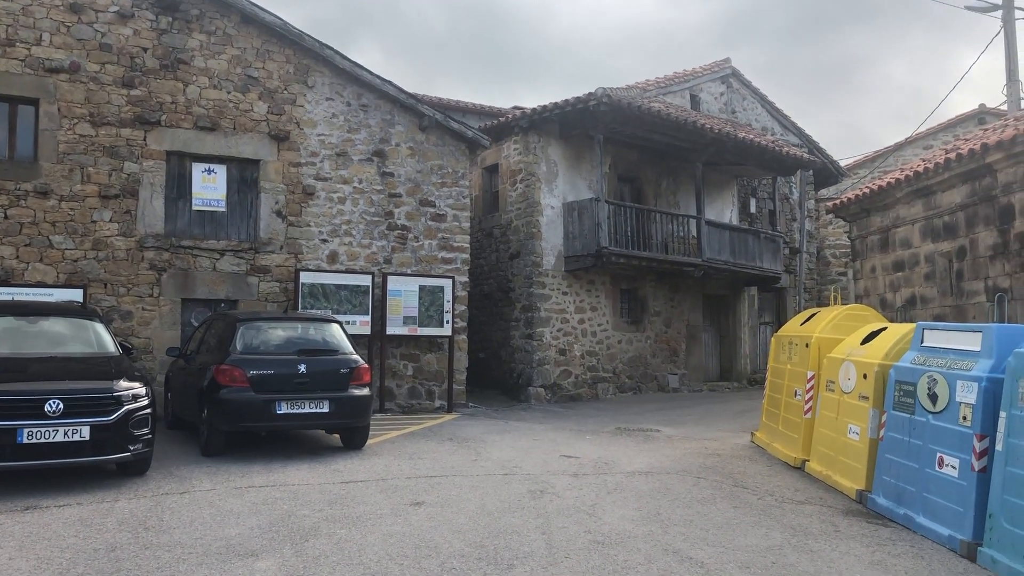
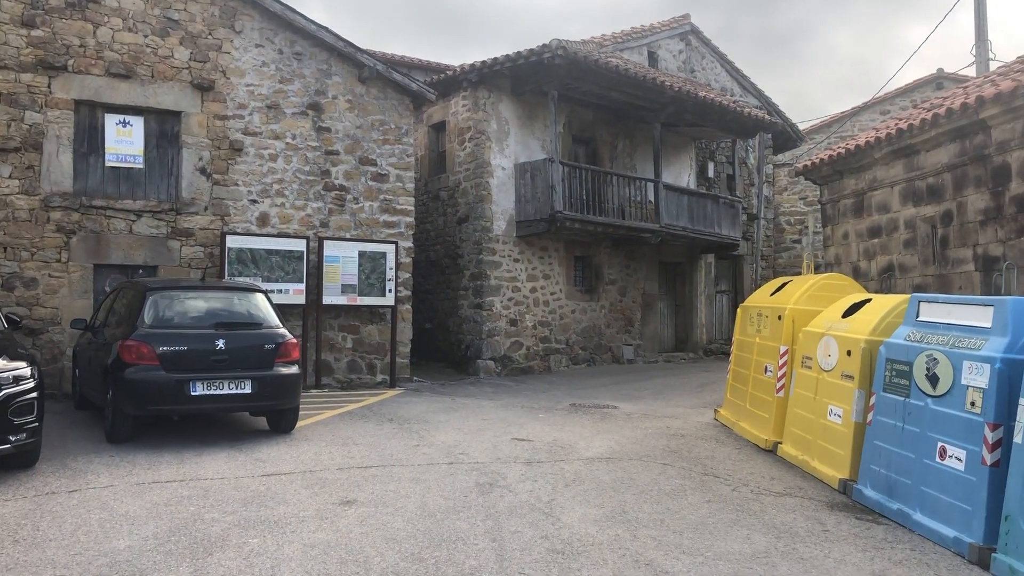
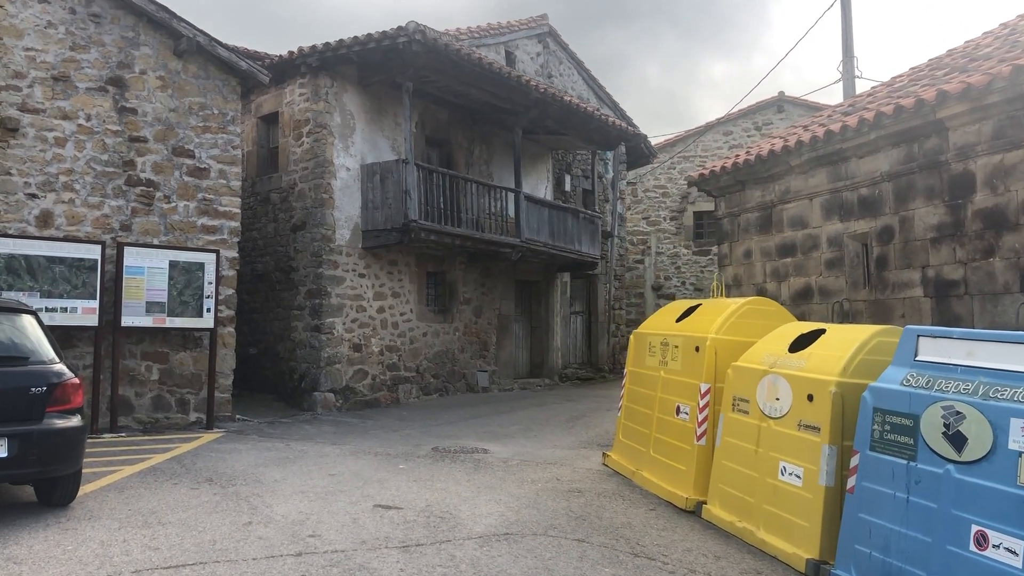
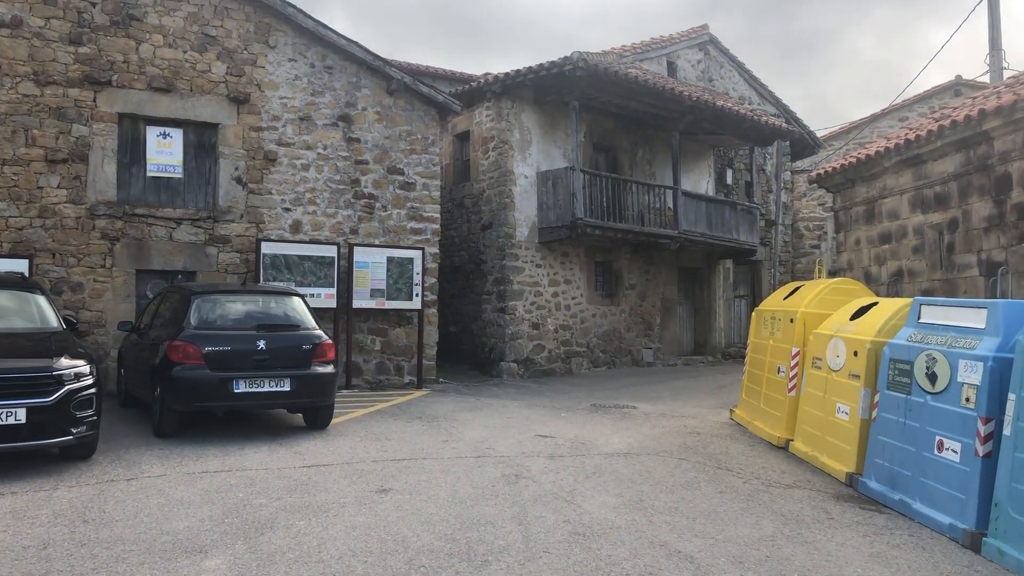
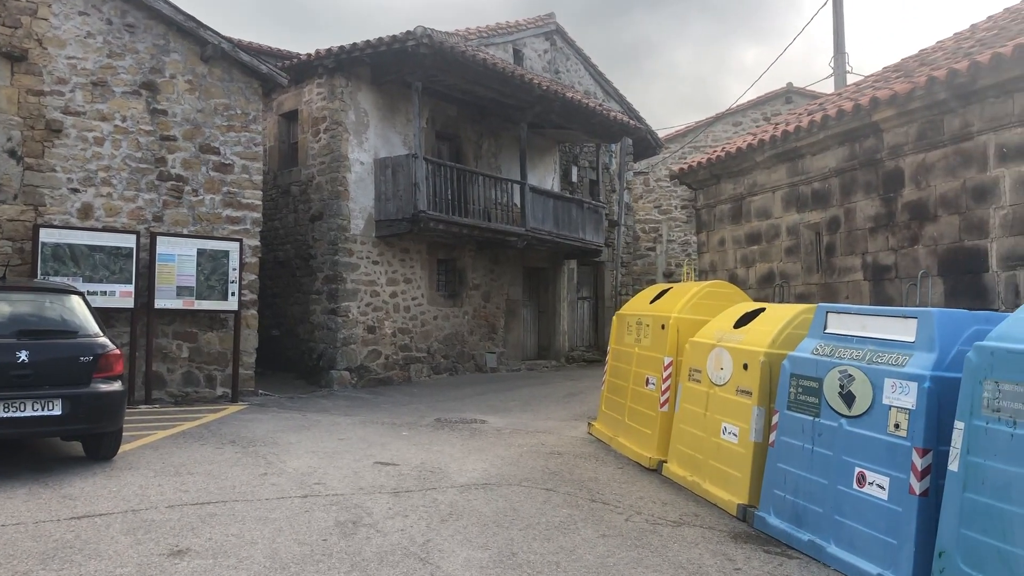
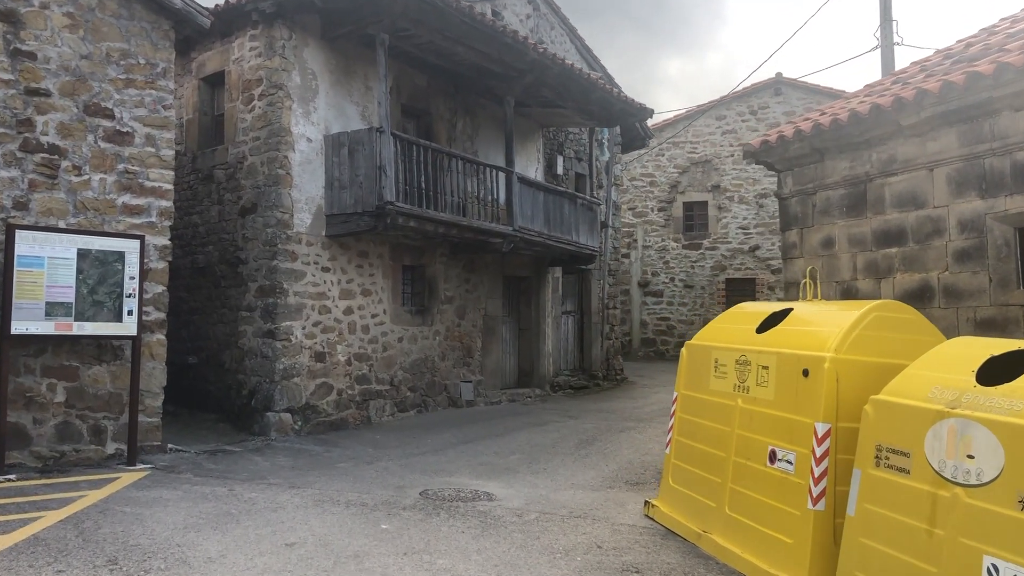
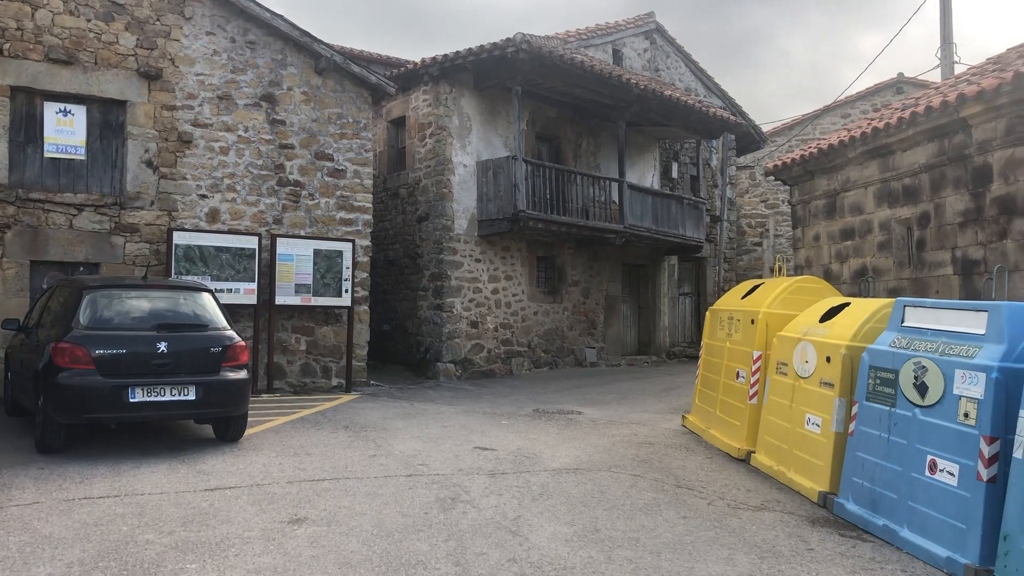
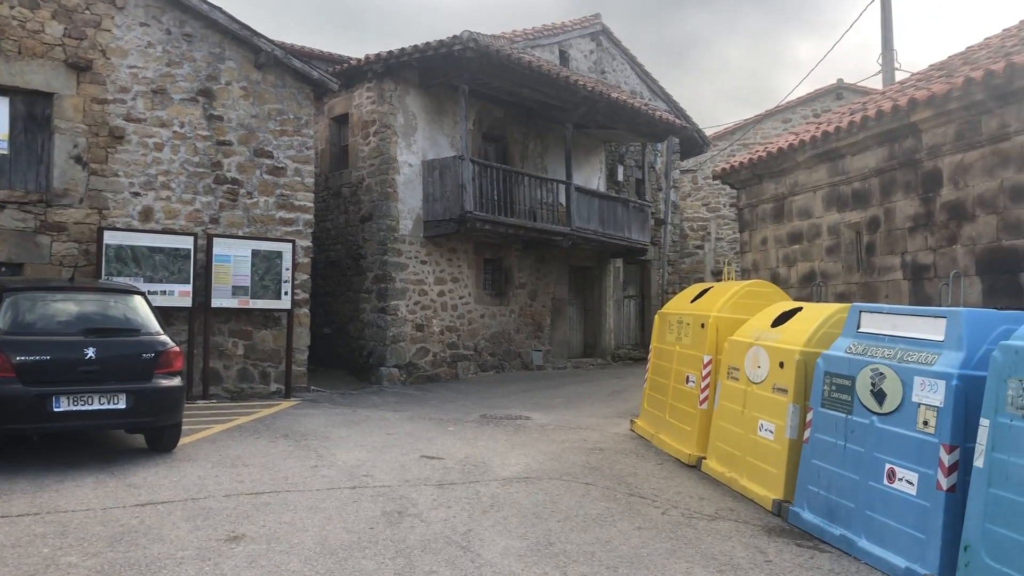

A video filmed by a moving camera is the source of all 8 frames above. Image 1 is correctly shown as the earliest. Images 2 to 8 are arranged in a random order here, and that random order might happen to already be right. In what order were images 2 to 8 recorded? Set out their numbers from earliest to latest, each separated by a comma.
4, 2, 7, 8, 5, 3, 6
